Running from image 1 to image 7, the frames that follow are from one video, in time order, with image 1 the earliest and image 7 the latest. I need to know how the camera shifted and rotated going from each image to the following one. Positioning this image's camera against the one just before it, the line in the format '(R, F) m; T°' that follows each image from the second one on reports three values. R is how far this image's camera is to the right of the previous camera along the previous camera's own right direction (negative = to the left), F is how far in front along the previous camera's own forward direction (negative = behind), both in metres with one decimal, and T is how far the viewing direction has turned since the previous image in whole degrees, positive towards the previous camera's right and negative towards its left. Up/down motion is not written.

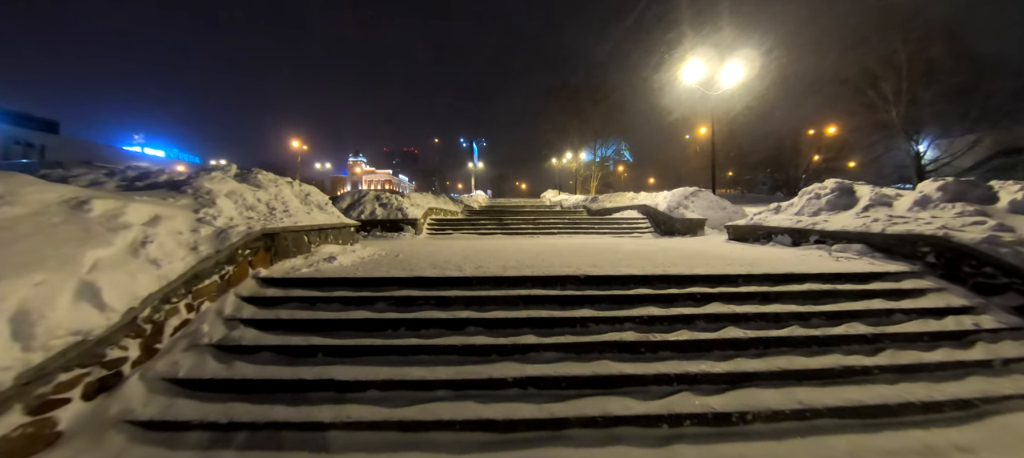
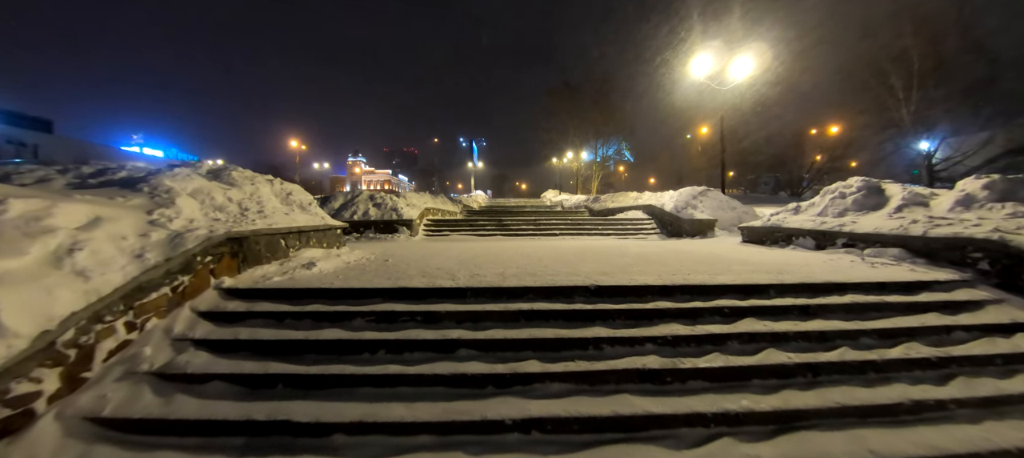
(0.0, +0.6) m; 0°
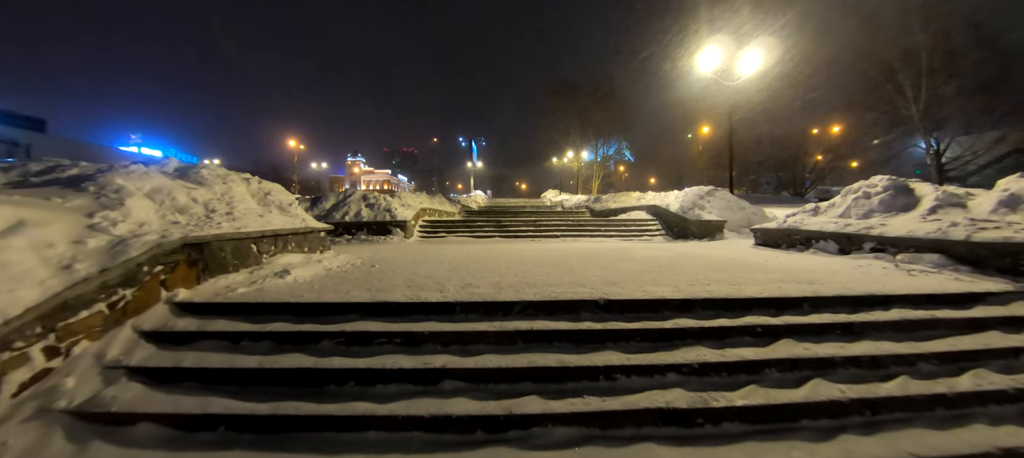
(0.0, +0.5) m; 0°
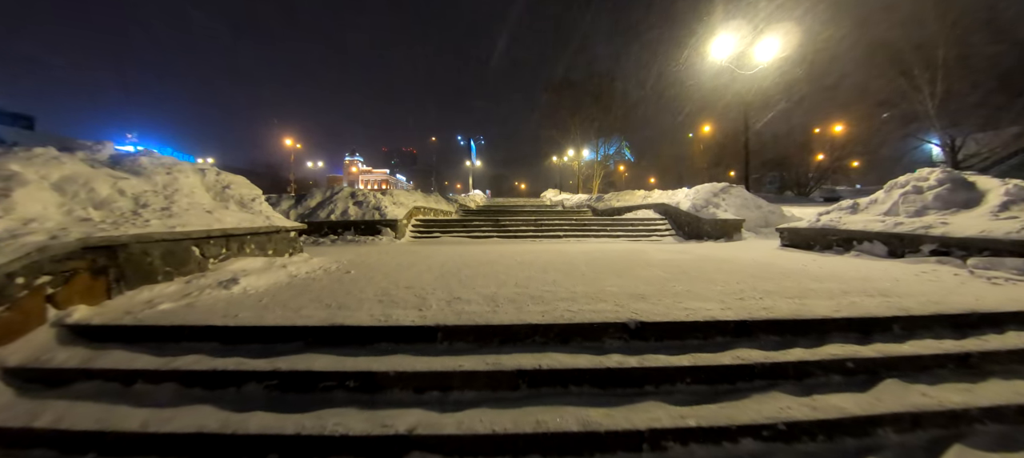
(0.0, +0.8) m; 0°
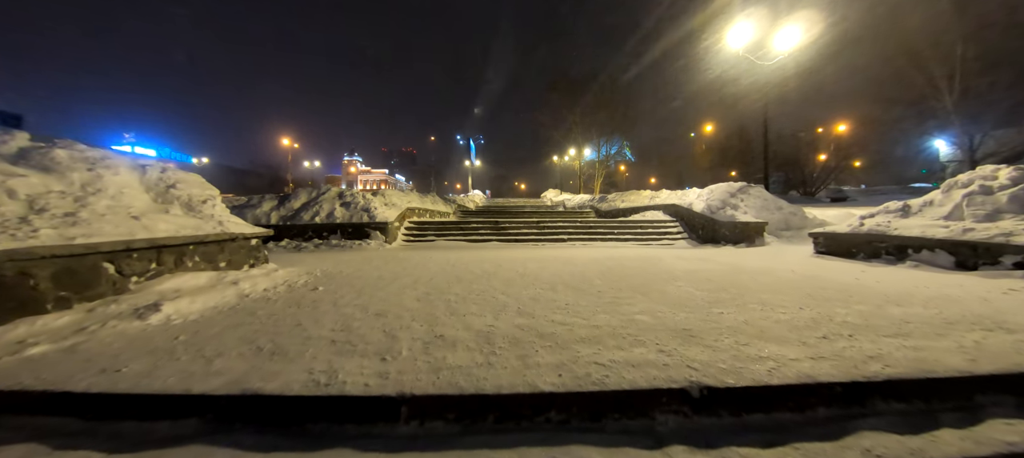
(0.0, +0.8) m; 0°
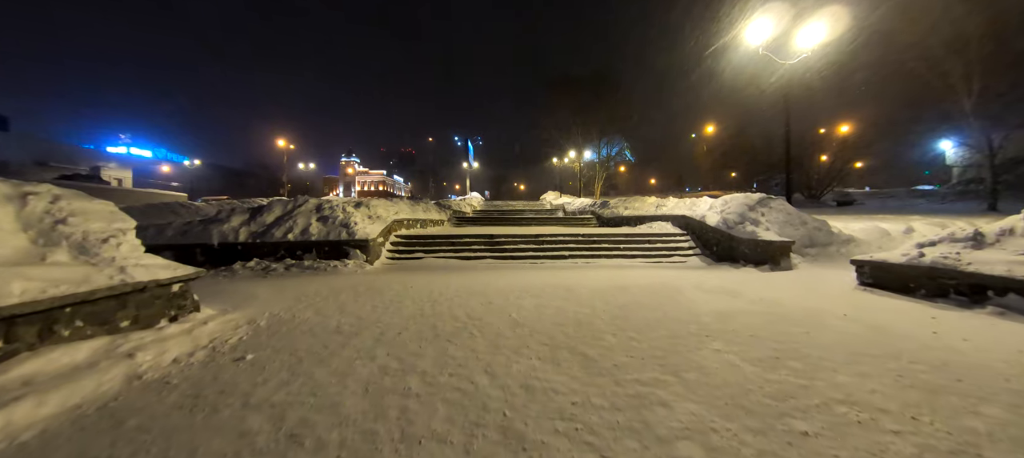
(+0.1, +0.9) m; 0°
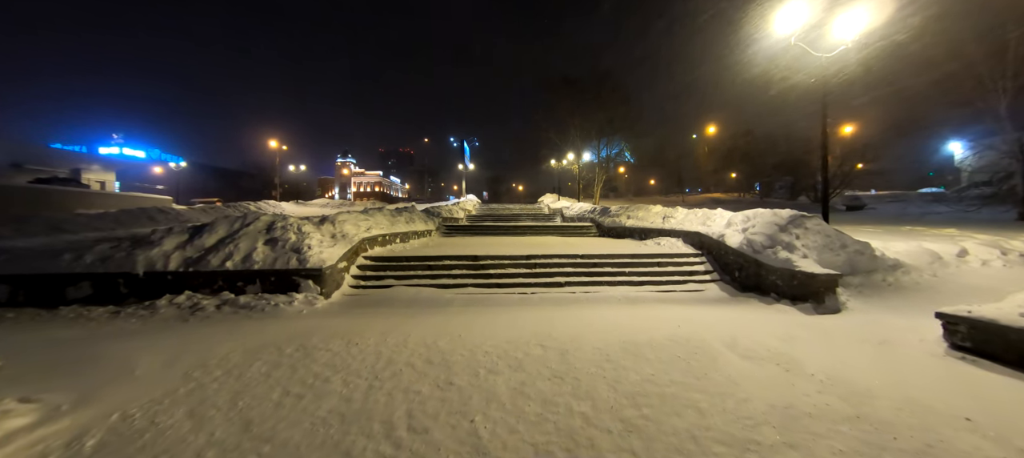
(+0.3, +1.4) m; 0°
